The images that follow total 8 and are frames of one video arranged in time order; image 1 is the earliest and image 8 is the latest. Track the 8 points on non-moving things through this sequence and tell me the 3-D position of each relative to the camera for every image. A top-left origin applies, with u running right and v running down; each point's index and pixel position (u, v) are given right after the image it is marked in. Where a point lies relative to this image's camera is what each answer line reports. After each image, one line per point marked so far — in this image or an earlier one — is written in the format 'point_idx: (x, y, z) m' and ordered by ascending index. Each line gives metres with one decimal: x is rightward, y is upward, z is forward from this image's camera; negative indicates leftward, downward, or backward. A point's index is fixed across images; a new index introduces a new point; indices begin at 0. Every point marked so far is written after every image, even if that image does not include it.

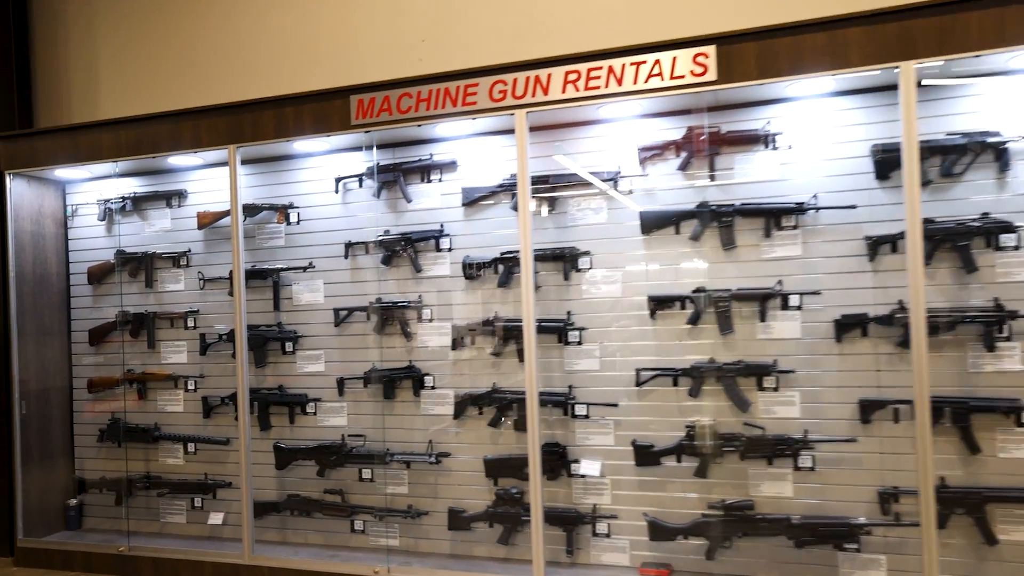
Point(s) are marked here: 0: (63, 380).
0: (-3.5, -0.7, +5.5) m
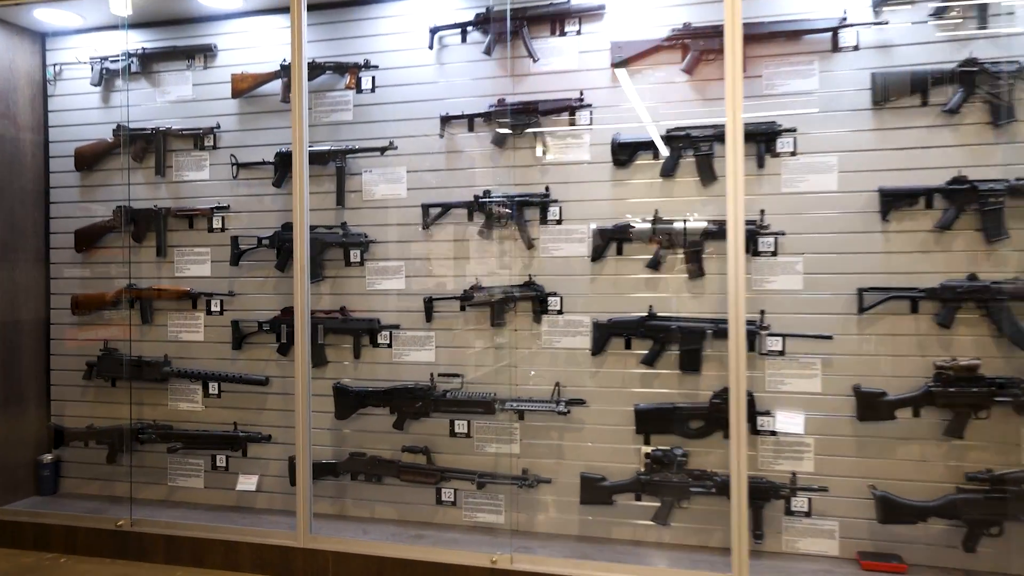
0: (-2.8, -0.1, +4.2) m
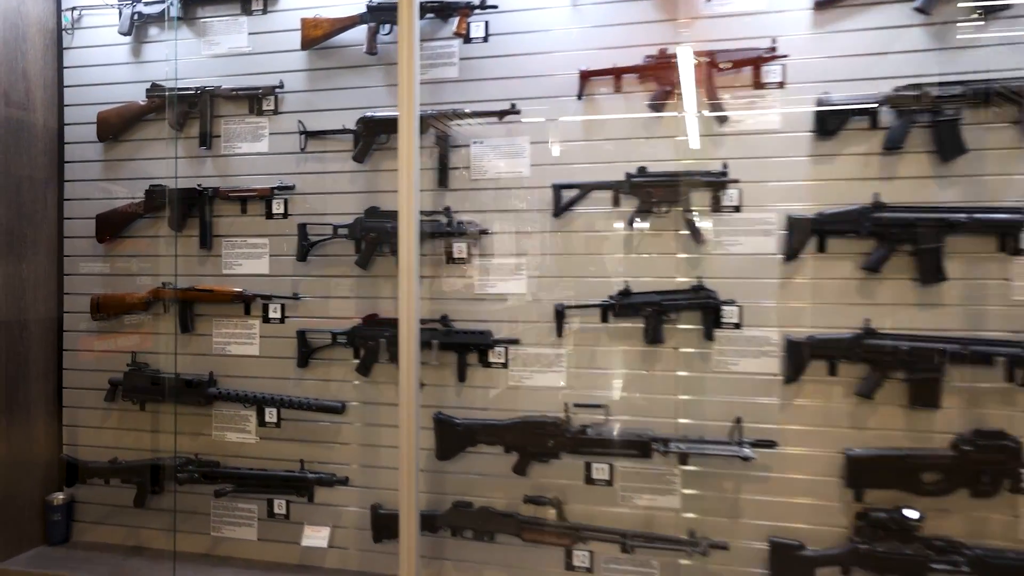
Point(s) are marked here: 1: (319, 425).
0: (-2.2, -0.1, +3.4) m
1: (-0.8, -0.6, +3.1) m
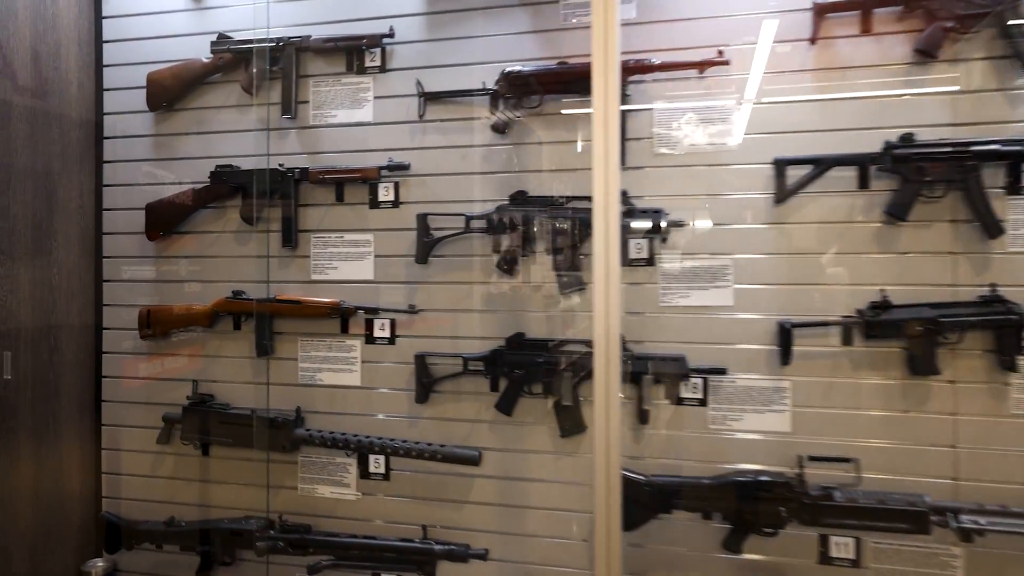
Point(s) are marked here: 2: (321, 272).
0: (-1.6, -0.1, +2.6) m
1: (-0.2, -0.6, +2.4) m
2: (-0.7, +0.1, +2.5) m
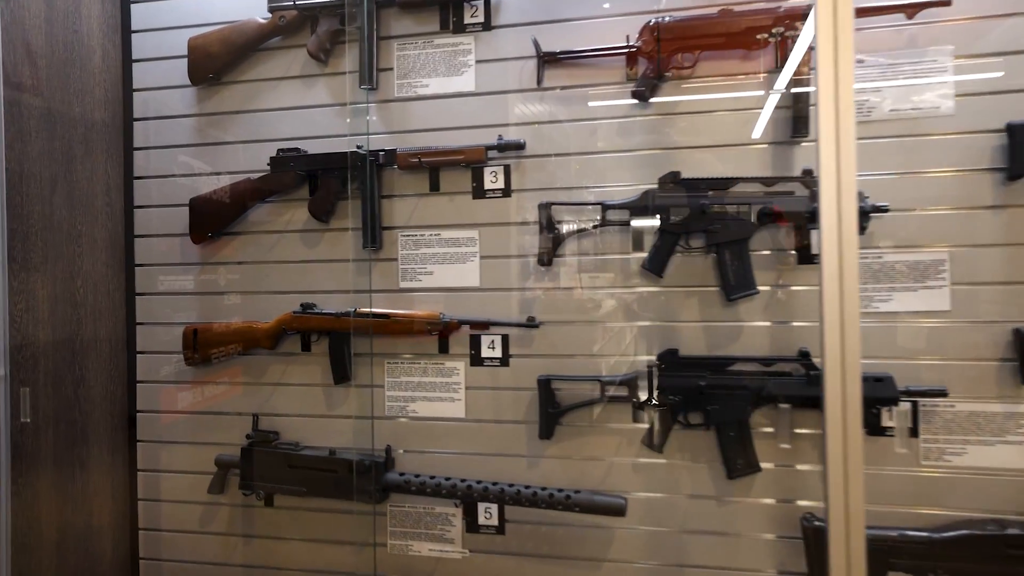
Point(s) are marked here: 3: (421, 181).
0: (-1.2, -0.1, +2.1) m
1: (+0.2, -0.7, +1.9) m
2: (-0.3, 0.0, +2.0) m
3: (-0.3, +0.3, +2.0) m
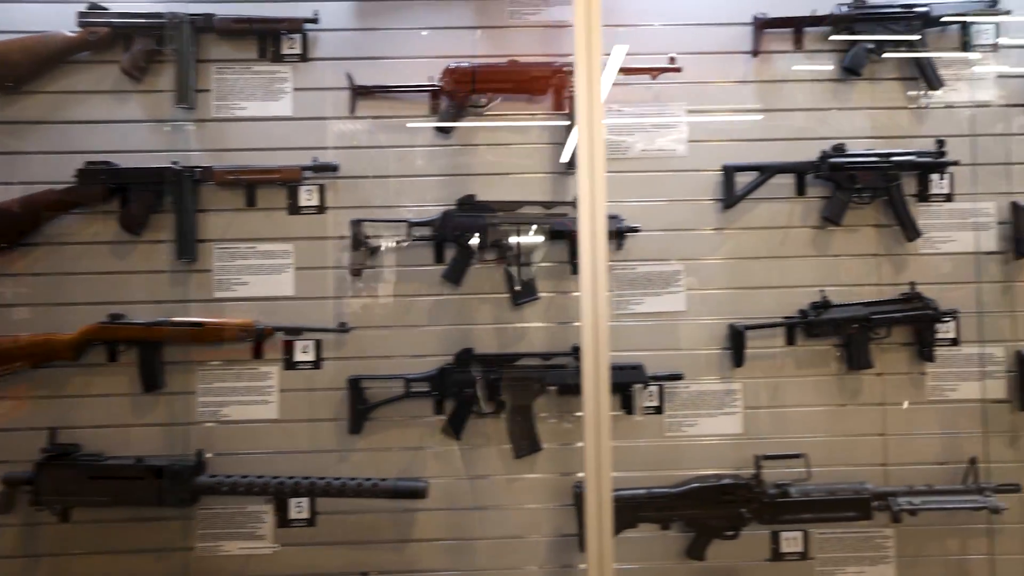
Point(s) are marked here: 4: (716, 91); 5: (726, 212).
0: (-1.8, -0.2, +2.0) m
1: (-0.4, -0.7, +2.1) m
2: (-0.9, 0.0, +2.1) m
3: (-0.8, +0.3, +2.1) m
4: (+0.6, +0.6, +2.2) m
5: (+0.7, +0.2, +2.2) m
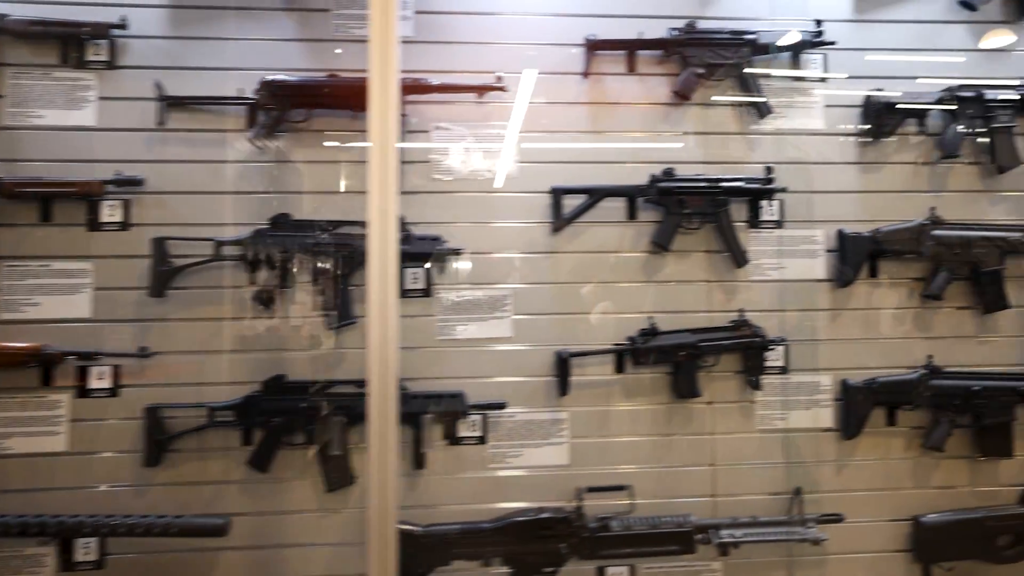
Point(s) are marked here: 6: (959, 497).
0: (-2.3, -0.2, +1.8) m
1: (-0.9, -0.7, +1.9) m
2: (-1.4, -0.1, +1.9) m
3: (-1.4, +0.2, +2.0) m
4: (+0.1, +0.5, +2.1) m
5: (+0.1, +0.2, +2.1) m
6: (+1.4, -0.6, +2.1) m
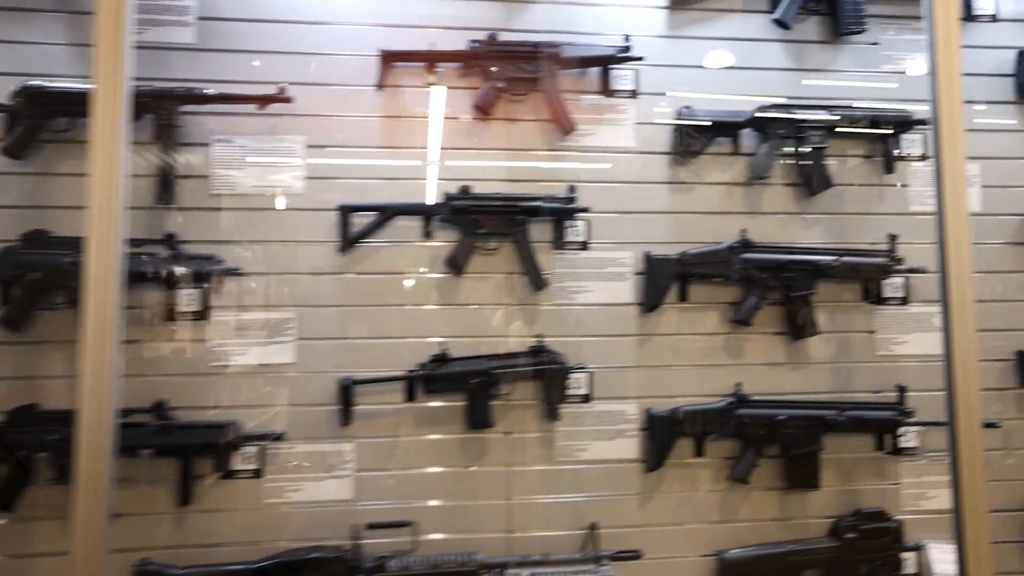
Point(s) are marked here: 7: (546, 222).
0: (-2.9, -0.3, +1.6) m
1: (-1.5, -0.8, +1.8) m
2: (-2.0, -0.1, +1.8) m
3: (-2.0, +0.2, +1.8) m
4: (-0.5, +0.5, +2.0) m
5: (-0.5, +0.1, +2.0) m
6: (+0.8, -0.7, +2.0) m
7: (+0.1, +0.2, +2.0) m
